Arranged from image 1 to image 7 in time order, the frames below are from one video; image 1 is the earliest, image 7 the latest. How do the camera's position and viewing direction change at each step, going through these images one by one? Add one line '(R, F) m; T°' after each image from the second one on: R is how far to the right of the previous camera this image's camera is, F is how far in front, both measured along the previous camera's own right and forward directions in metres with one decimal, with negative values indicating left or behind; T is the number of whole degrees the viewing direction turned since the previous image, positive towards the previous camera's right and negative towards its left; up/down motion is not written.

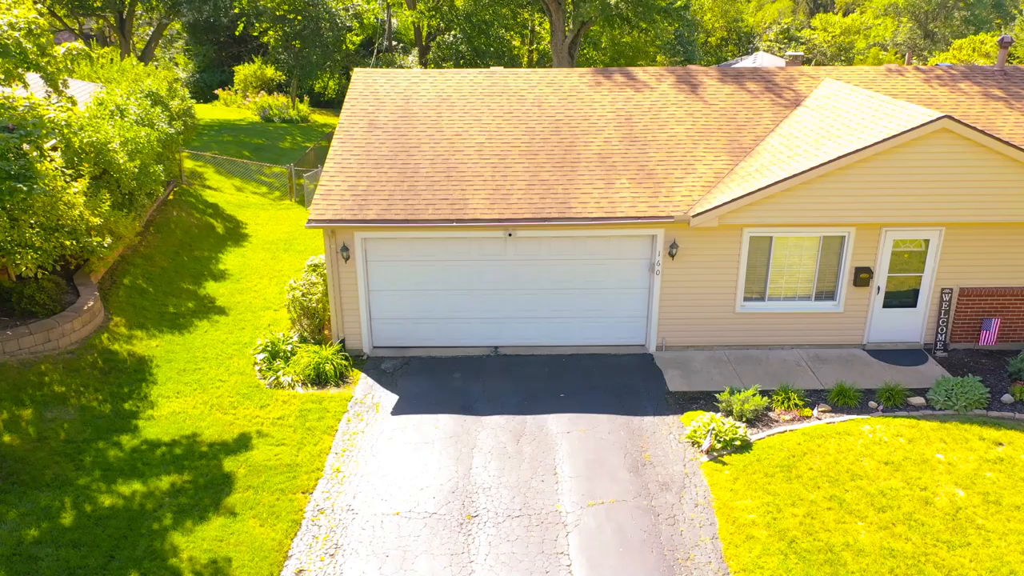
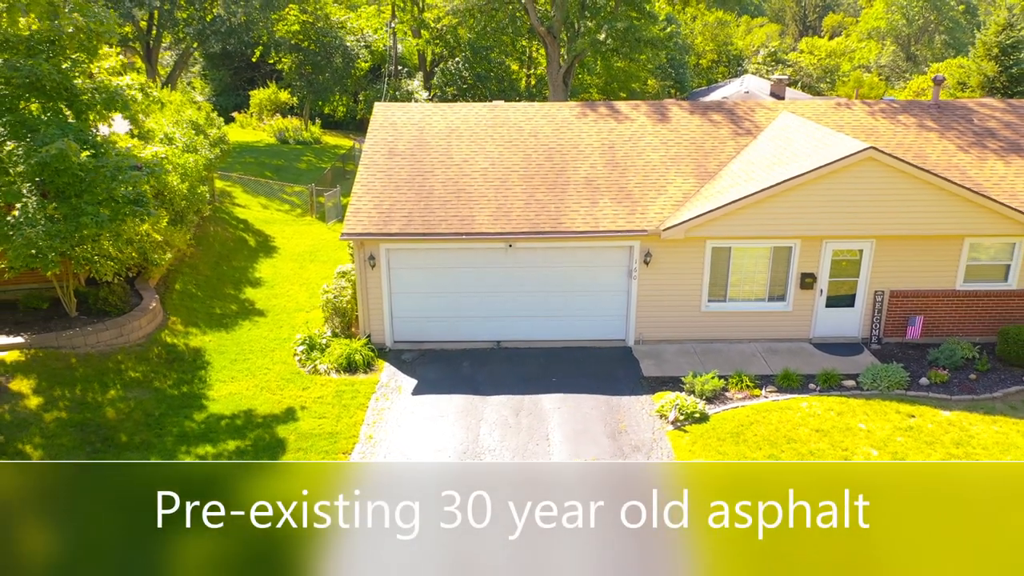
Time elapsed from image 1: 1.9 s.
(0.0, -2.0) m; 0°
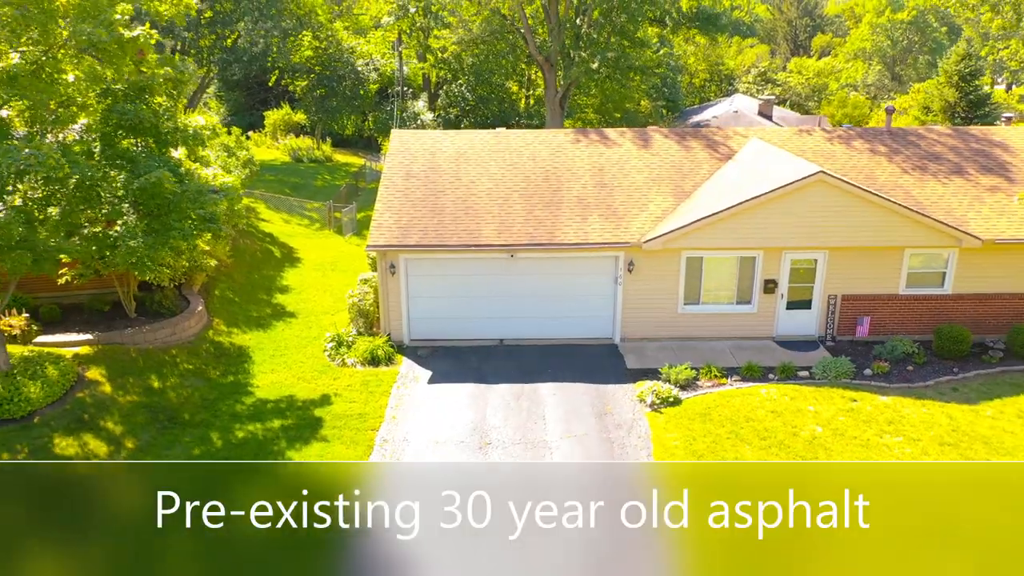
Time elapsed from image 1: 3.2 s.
(0.0, -1.9) m; 0°
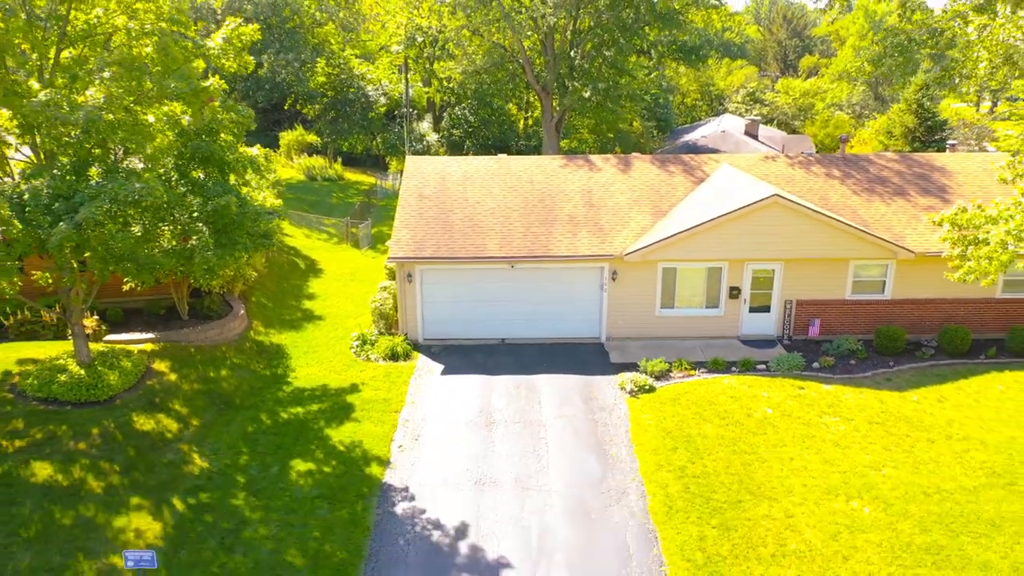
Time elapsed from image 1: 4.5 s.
(0.0, -2.3) m; 0°
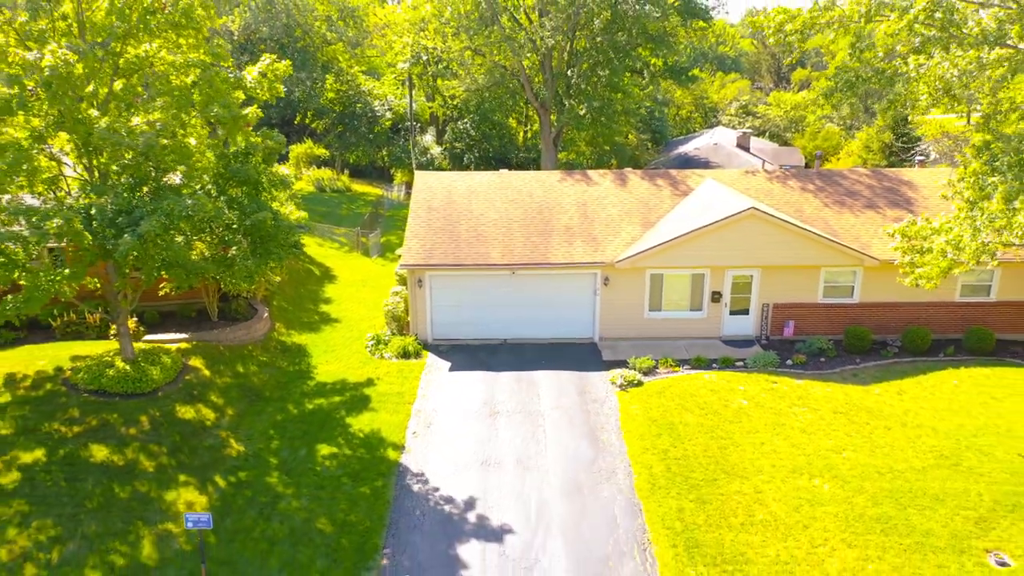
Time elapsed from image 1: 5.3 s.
(-0.1, -1.6) m; 0°
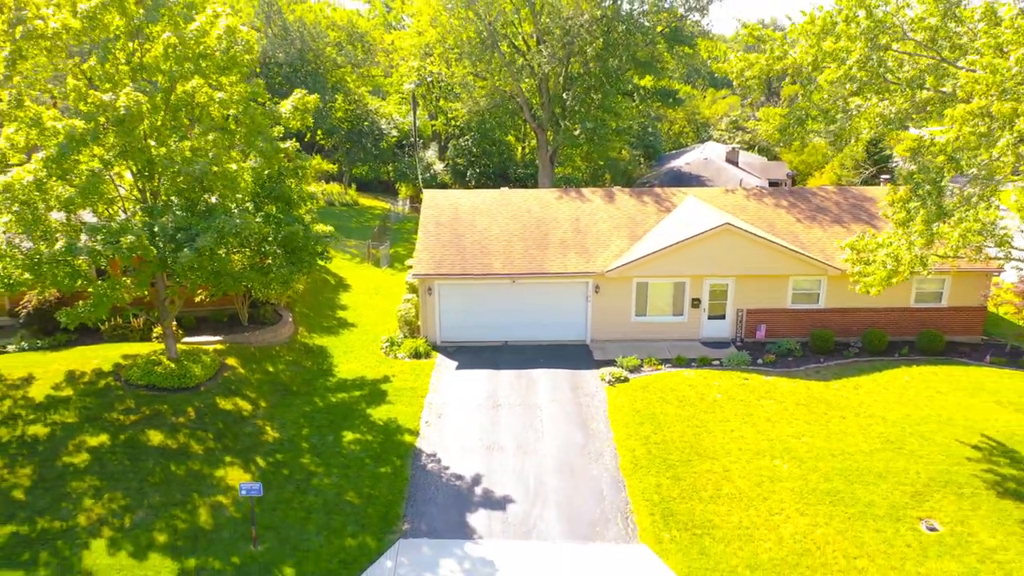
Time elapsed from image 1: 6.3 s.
(-0.1, -2.1) m; 0°
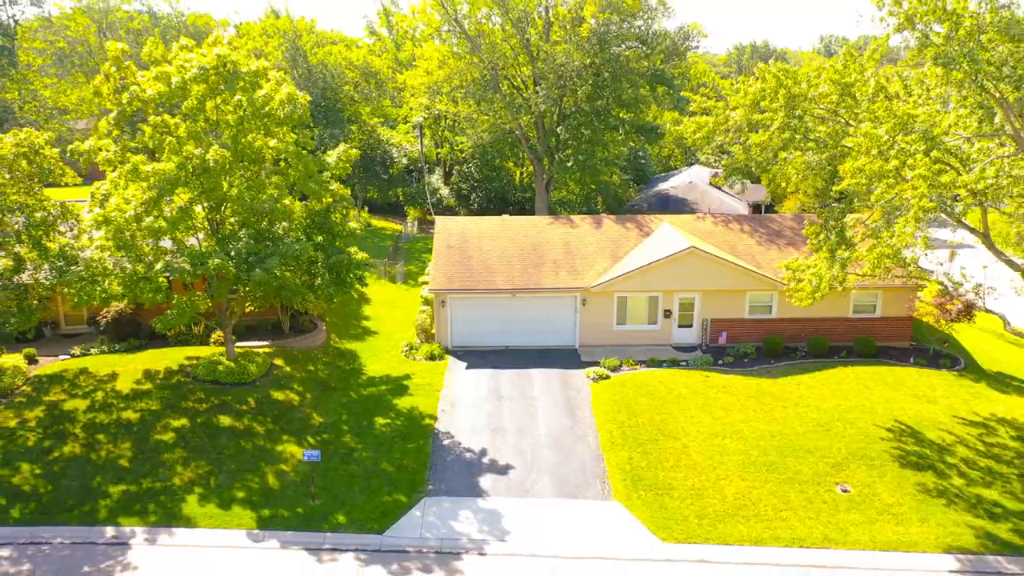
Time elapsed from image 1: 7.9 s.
(-0.1, -3.7) m; 0°
